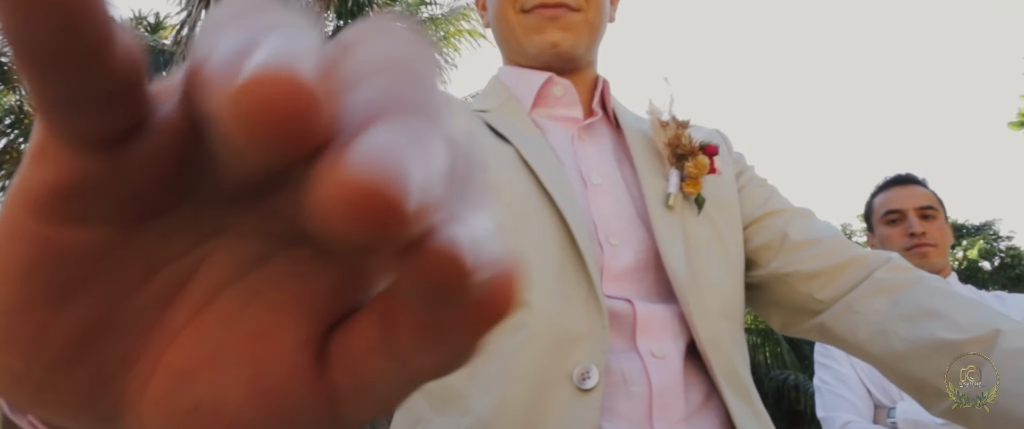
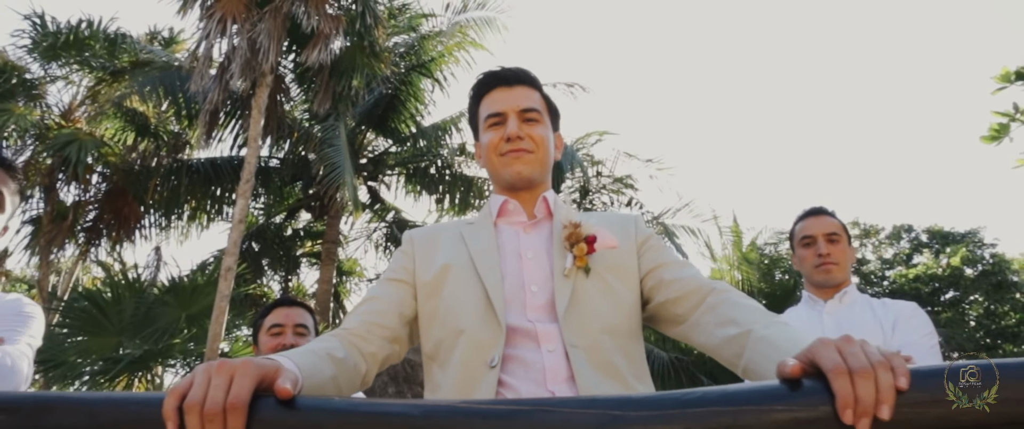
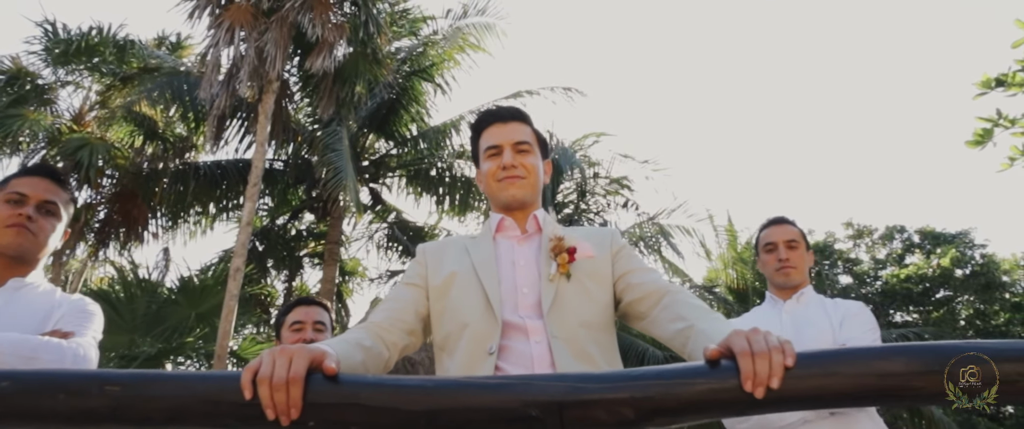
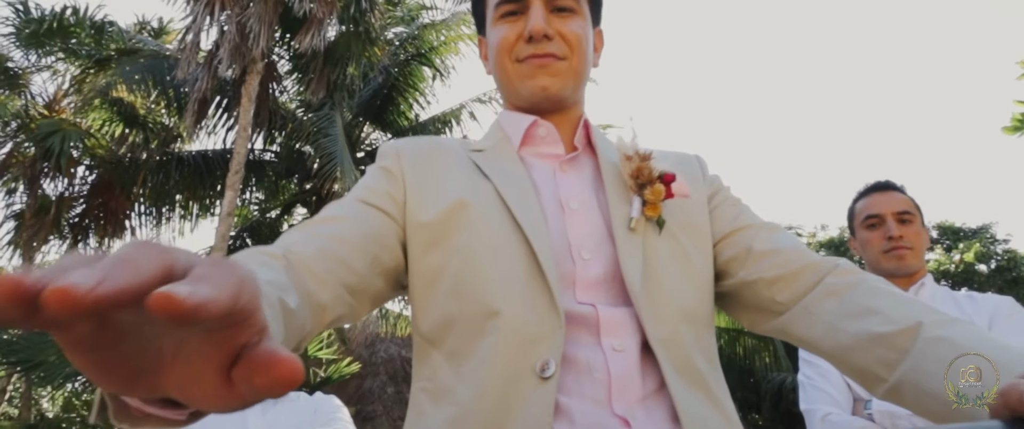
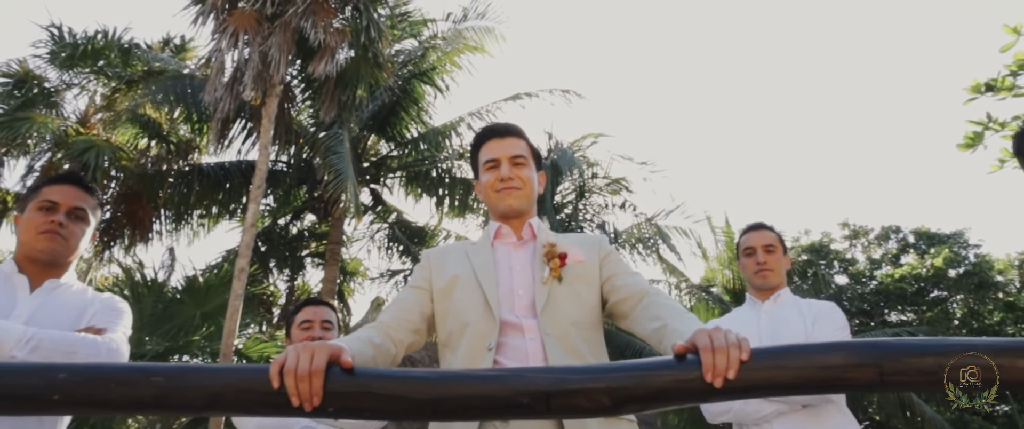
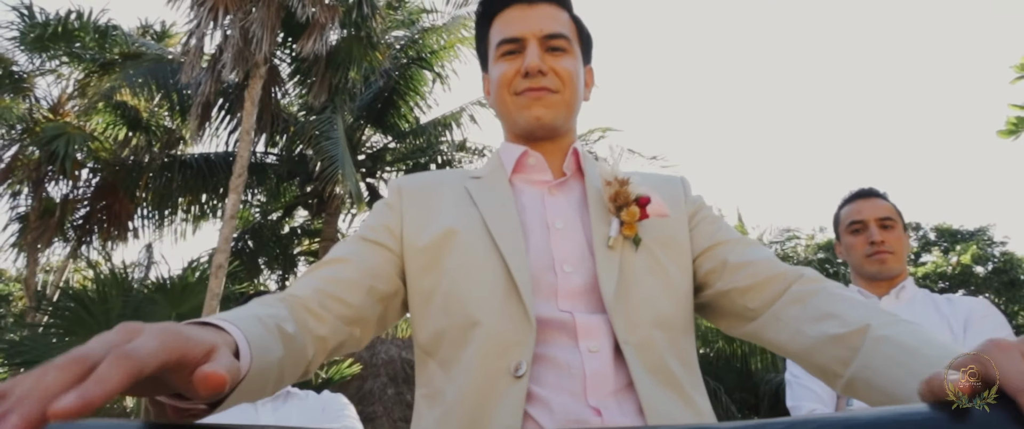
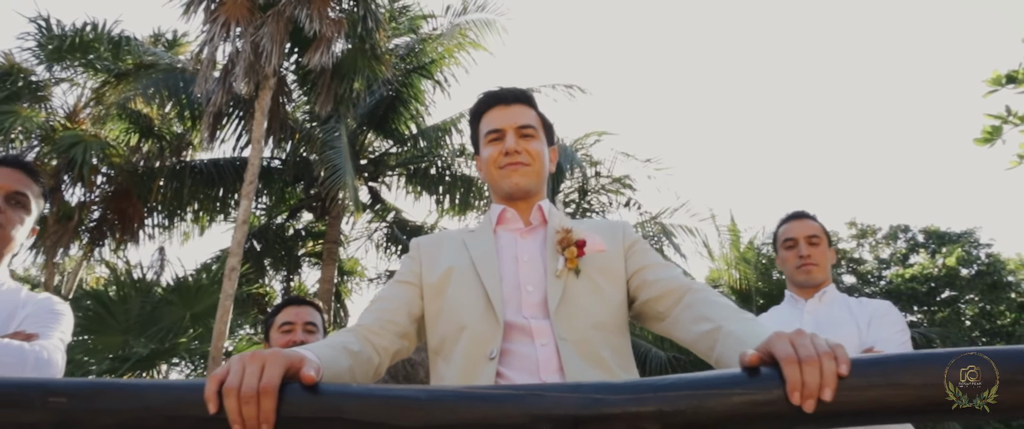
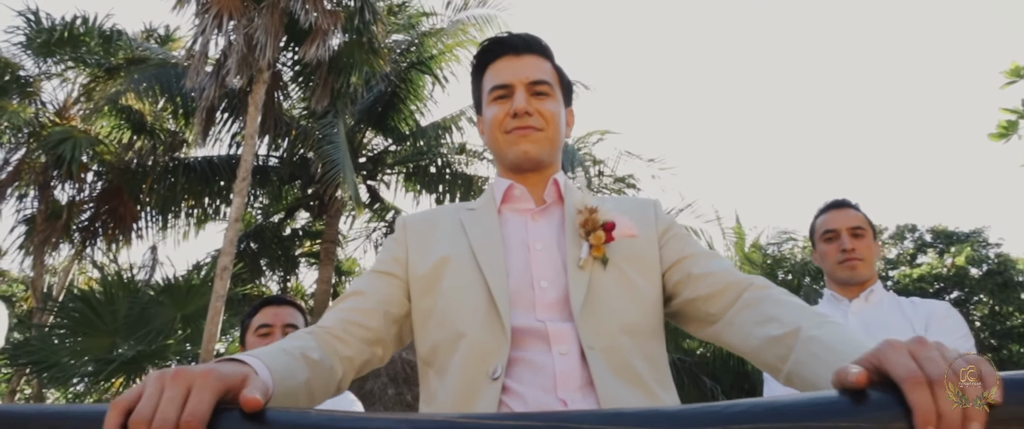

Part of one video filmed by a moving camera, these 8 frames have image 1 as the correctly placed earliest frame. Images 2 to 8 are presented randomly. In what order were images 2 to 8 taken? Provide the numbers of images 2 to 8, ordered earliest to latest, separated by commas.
4, 6, 8, 2, 7, 3, 5
